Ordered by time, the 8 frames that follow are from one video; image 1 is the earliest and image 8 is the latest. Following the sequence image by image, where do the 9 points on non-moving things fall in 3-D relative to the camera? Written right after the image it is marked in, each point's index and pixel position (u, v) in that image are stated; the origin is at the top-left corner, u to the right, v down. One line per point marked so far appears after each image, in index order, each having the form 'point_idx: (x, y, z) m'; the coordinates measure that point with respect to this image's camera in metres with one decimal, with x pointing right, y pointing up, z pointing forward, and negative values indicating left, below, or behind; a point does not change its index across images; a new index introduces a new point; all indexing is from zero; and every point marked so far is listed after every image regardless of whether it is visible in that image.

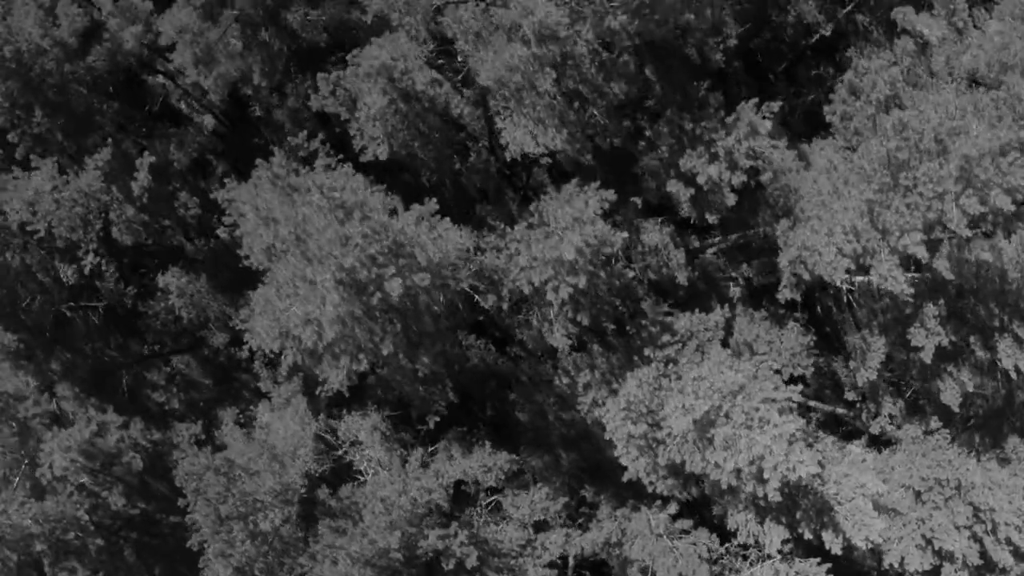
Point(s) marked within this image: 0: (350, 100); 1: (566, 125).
0: (-8.1, +9.3, +17.9) m
1: (+2.3, +7.6, +16.6) m
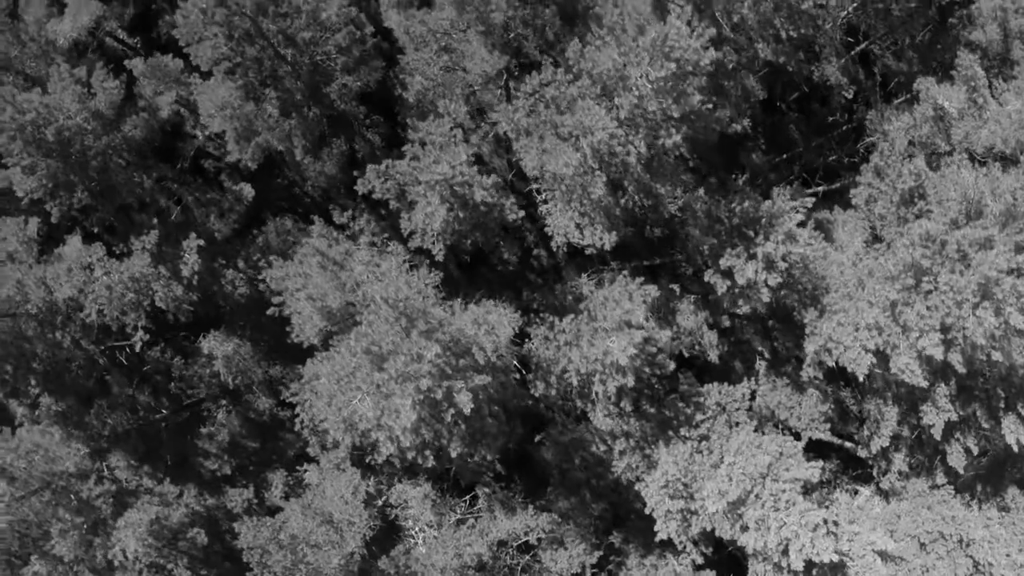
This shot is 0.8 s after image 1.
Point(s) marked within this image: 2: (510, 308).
0: (-5.7, +5.0, +18.4) m
1: (+4.6, +3.3, +17.3) m
2: (-0.2, -0.6, +18.8) m
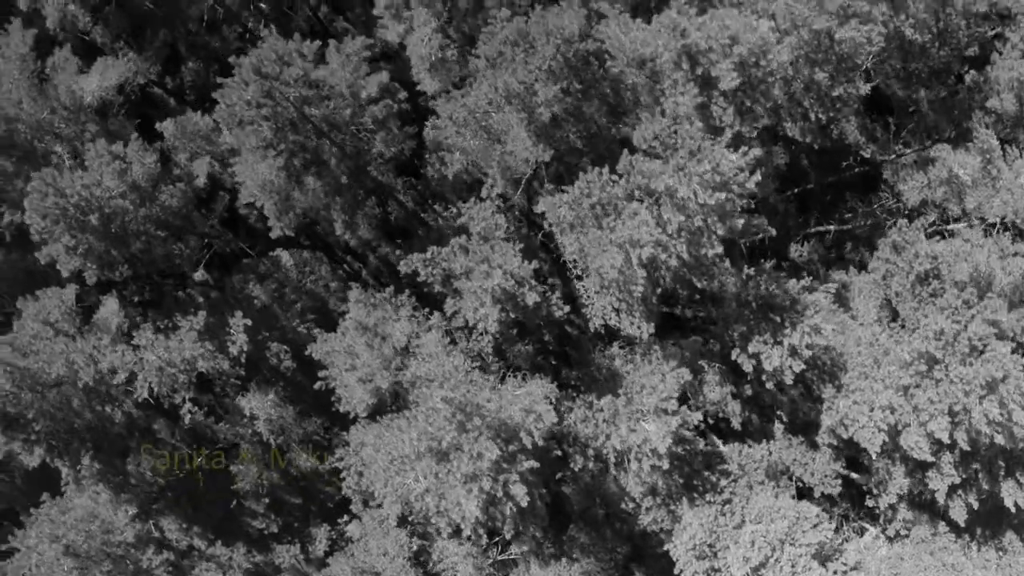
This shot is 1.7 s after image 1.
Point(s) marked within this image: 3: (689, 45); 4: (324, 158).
0: (-3.6, +0.7, +18.9) m
1: (+6.8, -1.1, +18.2) m
2: (+1.9, -4.9, +19.8) m
3: (+9.1, +10.8, +17.3) m
4: (-10.4, +7.0, +19.7) m
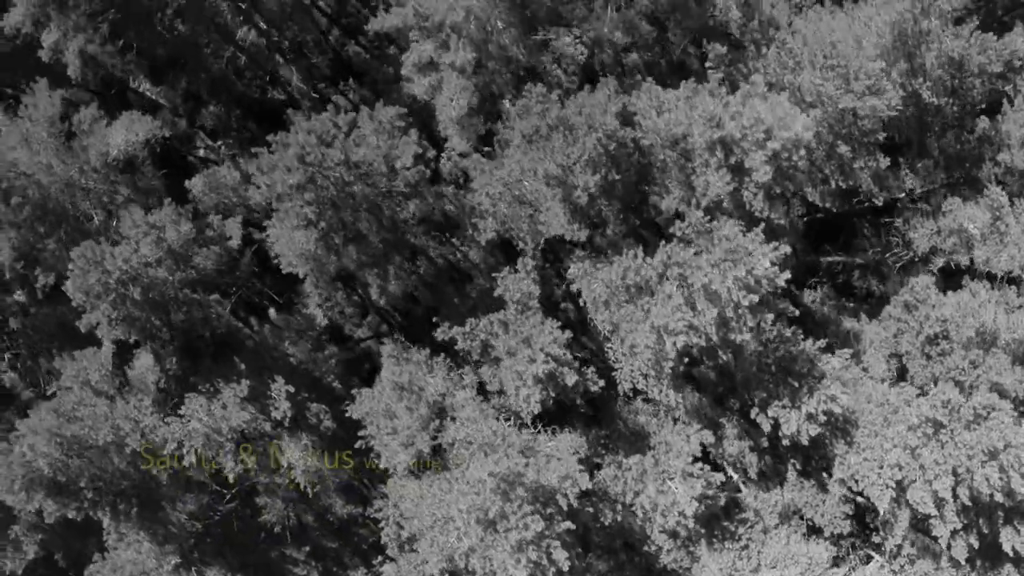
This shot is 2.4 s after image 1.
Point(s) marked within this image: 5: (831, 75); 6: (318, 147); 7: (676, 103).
0: (-1.7, -3.0, +19.7) m
1: (+8.7, -4.8, +19.2) m
2: (+3.8, -8.6, +20.8) m
3: (+11.0, +7.0, +17.9) m
4: (-8.5, +3.2, +20.1) m
5: (+17.7, +11.4, +19.7) m
6: (-9.9, +7.0, +18.3) m
7: (+9.1, +9.8, +19.8) m
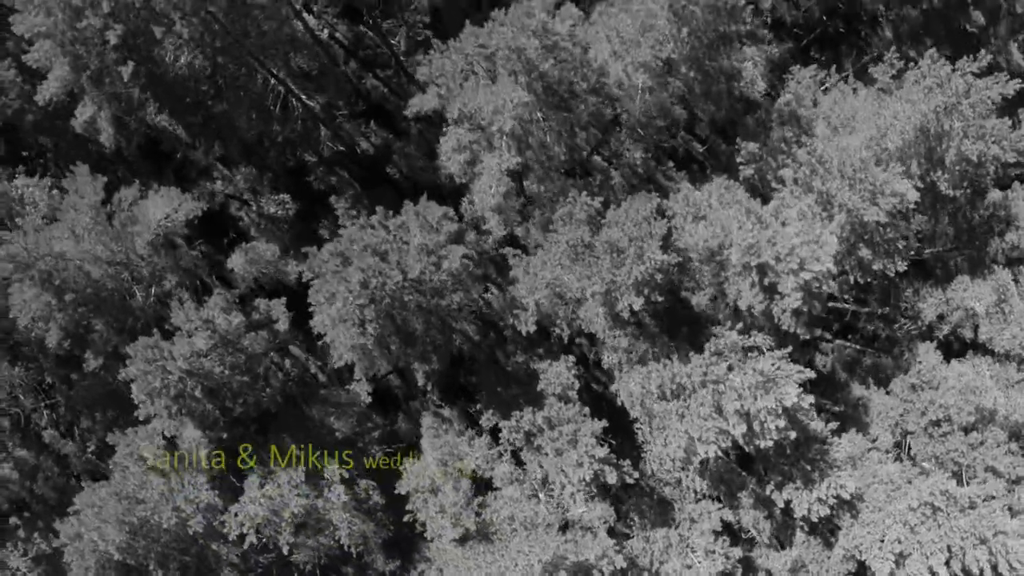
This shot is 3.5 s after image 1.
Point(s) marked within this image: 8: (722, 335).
0: (+0.6, -8.6, +21.0) m
1: (+11.0, -10.4, +20.8) m
2: (+6.1, -14.1, +22.5) m
3: (+13.4, +1.3, +19.0) m
4: (-6.1, -2.3, +21.0) m
5: (+20.2, +5.7, +20.7) m
6: (-7.5, +1.4, +19.1) m
7: (+11.6, +4.2, +20.7) m
8: (+11.7, -2.9, +19.8) m
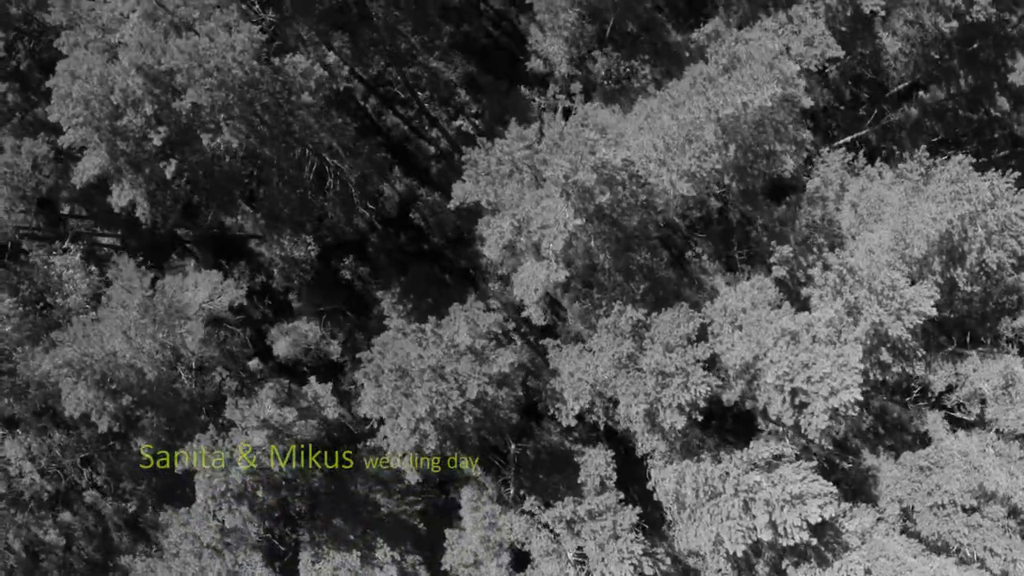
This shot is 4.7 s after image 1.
0: (+3.2, -14.8, +22.4) m
1: (+13.6, -16.8, +22.5) m
2: (+8.6, -20.4, +24.3) m
3: (+16.2, -5.2, +20.2) m
4: (-3.5, -8.4, +22.0) m
5: (+23.0, -0.8, +21.8) m
6: (-4.7, -4.8, +19.9) m
7: (+14.3, -2.2, +21.7) m
8: (+14.4, -9.4, +21.1) m
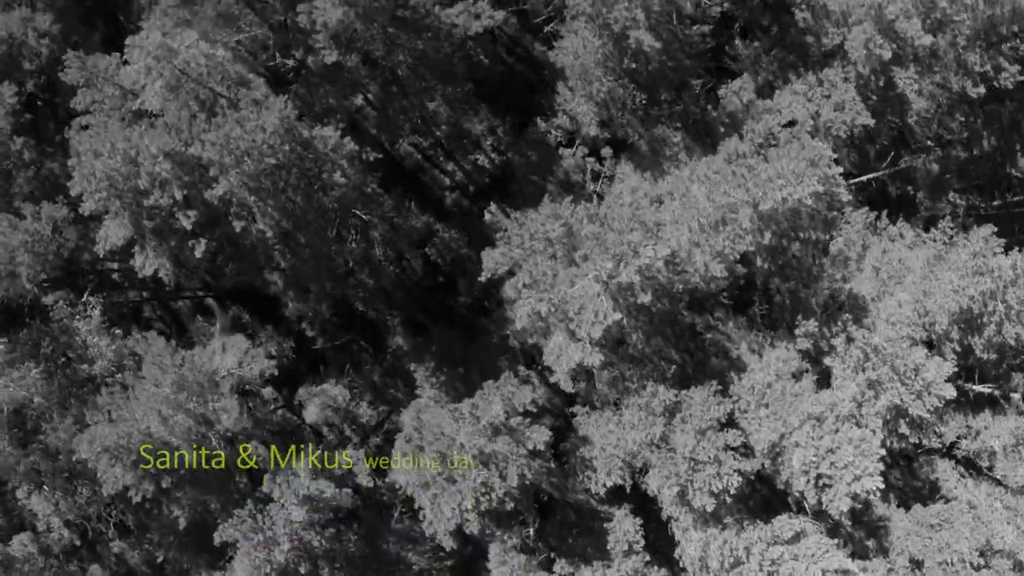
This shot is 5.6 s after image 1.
0: (+5.3, -19.7, +23.4) m
1: (+15.7, -21.7, +23.7) m
2: (+10.6, -25.2, +25.5) m
3: (+18.3, -10.2, +21.0) m
4: (-1.4, -13.4, +22.6) m
5: (+25.1, -5.7, +22.5) m
6: (-2.6, -9.8, +20.3) m
7: (+16.4, -7.2, +22.3) m
8: (+16.5, -14.3, +22.0) m
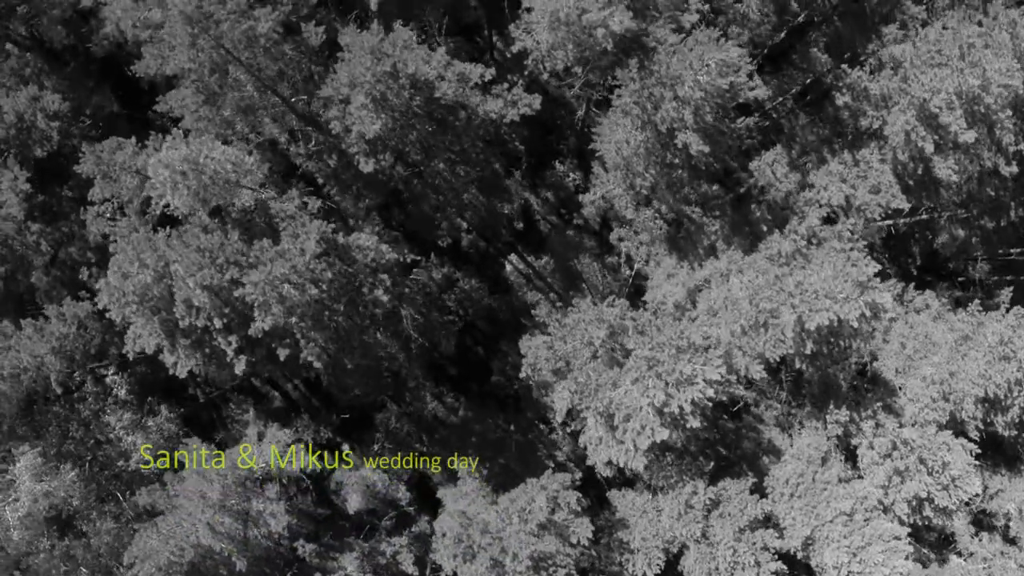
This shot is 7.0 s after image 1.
0: (+8.3, -26.1, +24.7) m
1: (+18.7, -27.9, +25.3) m
2: (+13.7, -31.4, +27.2) m
3: (+21.2, -16.6, +22.0) m
4: (+1.6, -19.9, +23.4) m
5: (+27.9, -11.8, +23.4) m
6: (+0.3, -16.5, +20.9) m
7: (+19.3, -13.4, +23.2) m
8: (+19.5, -20.6, +23.2) m
